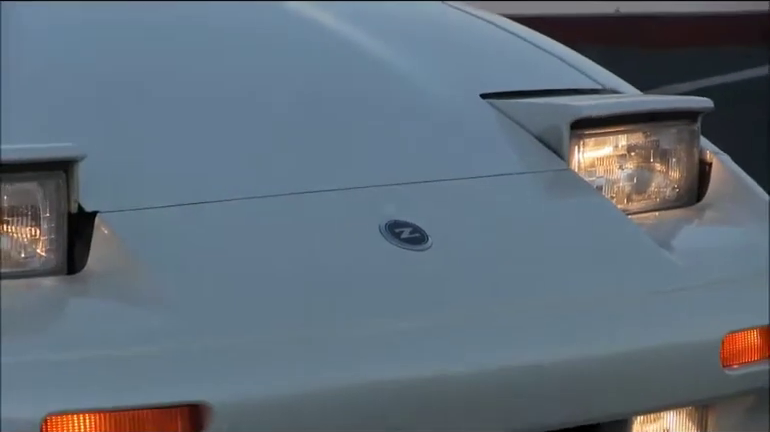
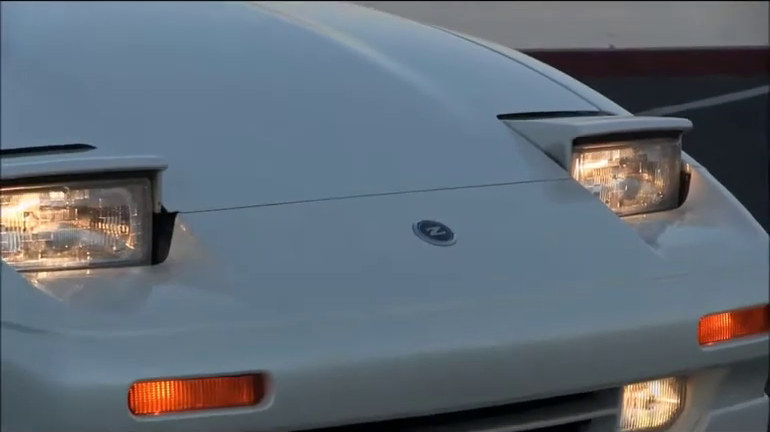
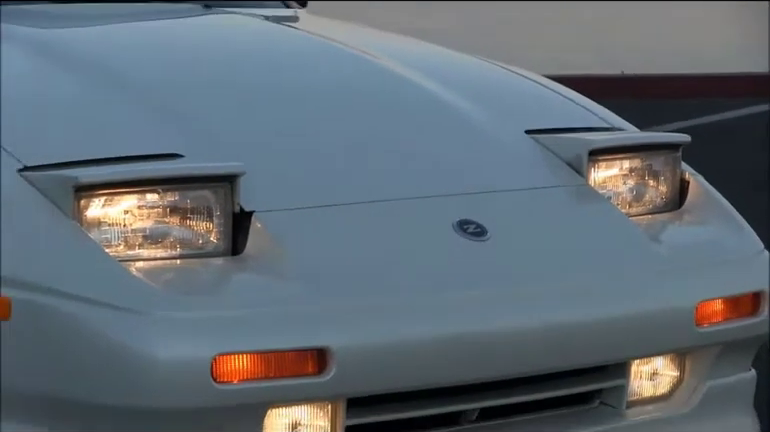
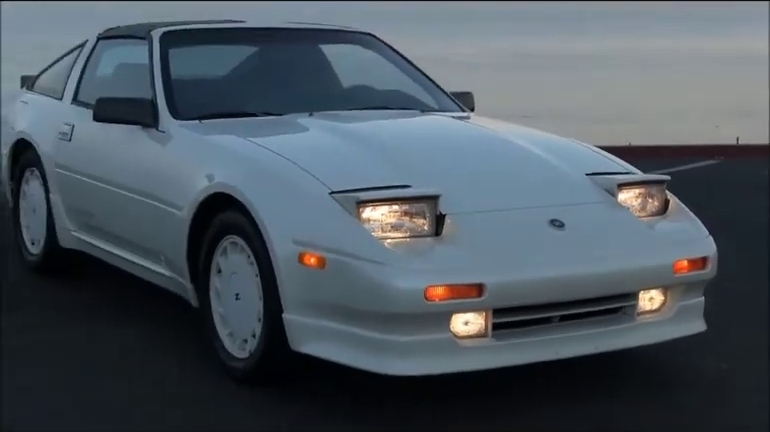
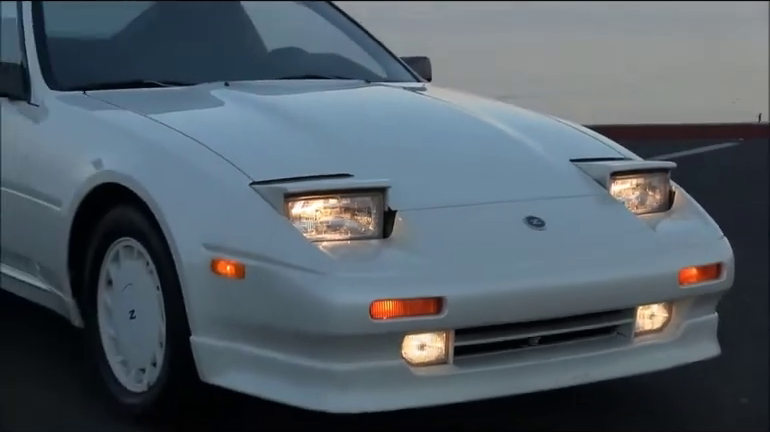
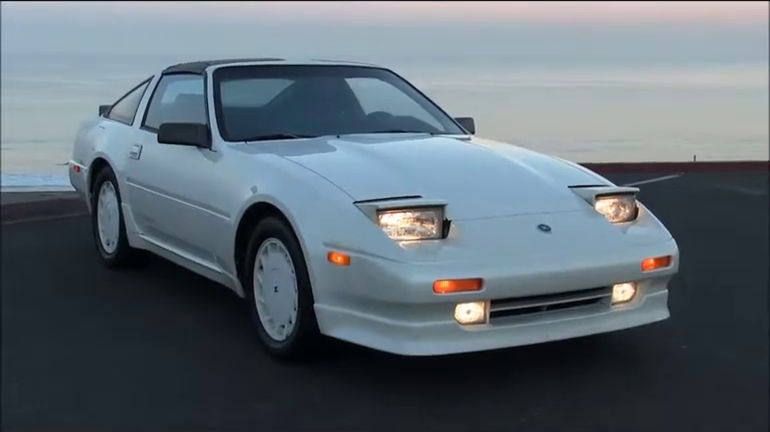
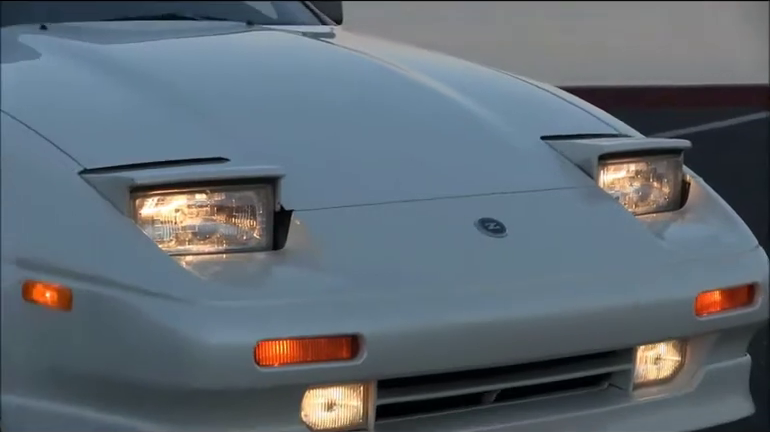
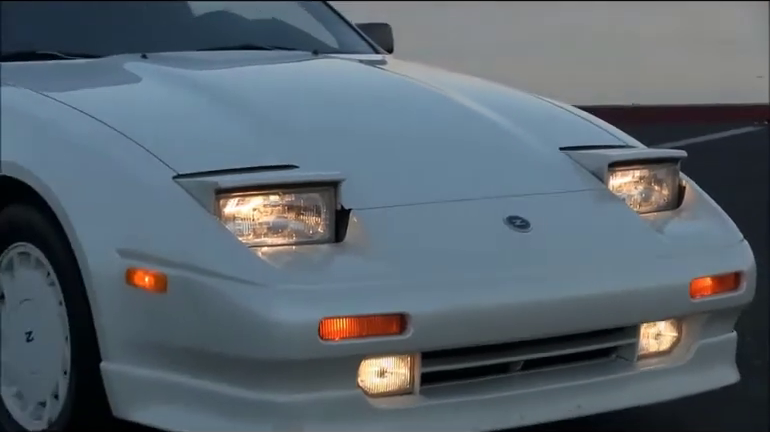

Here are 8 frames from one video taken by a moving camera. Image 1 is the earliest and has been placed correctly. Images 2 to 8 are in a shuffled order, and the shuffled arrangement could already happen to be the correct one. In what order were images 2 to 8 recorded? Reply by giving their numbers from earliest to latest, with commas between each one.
2, 3, 7, 8, 5, 4, 6
